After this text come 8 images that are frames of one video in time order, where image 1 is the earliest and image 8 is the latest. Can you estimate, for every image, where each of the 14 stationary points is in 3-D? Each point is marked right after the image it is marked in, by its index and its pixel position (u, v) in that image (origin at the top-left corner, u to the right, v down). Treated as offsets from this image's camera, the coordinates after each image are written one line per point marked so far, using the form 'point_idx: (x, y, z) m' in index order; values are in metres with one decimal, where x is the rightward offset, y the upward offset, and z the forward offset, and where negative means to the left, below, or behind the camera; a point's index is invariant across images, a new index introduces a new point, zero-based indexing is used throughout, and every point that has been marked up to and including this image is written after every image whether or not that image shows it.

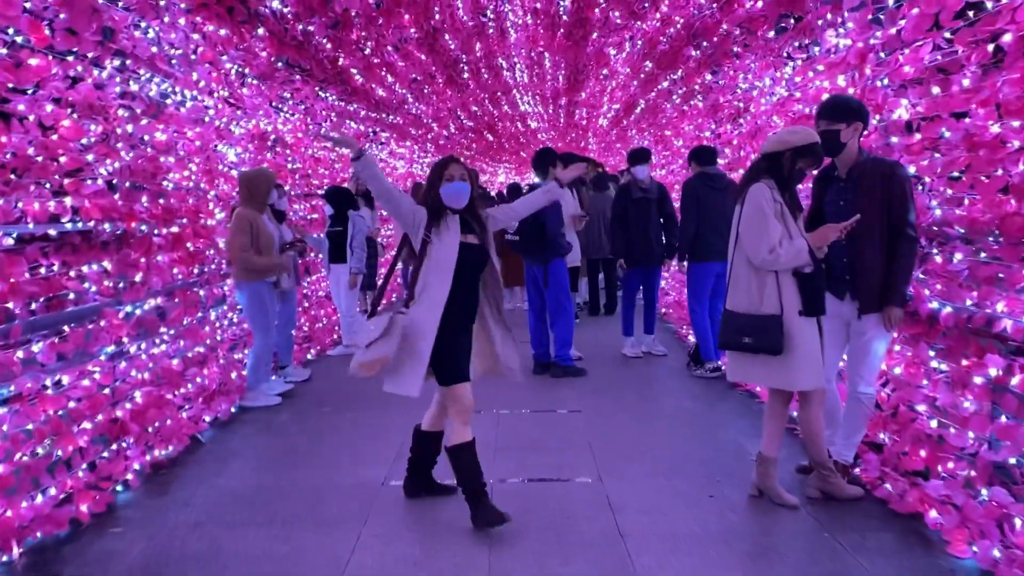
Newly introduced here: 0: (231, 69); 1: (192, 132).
0: (-1.7, +1.4, +5.4) m
1: (-1.8, +0.9, +4.8) m
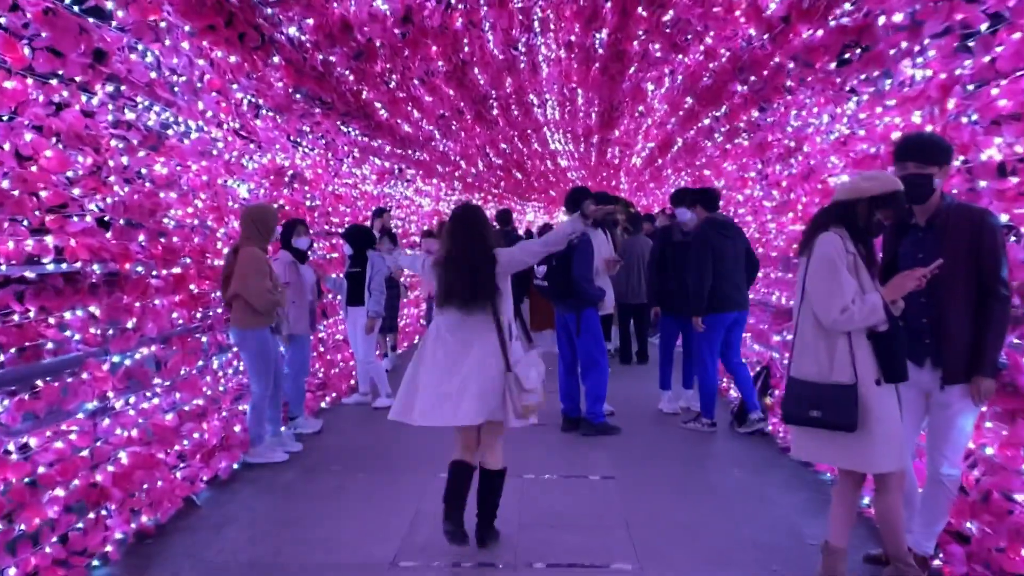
0: (-1.5, +1.1, +5.1) m
1: (-1.6, +0.6, +4.5) m
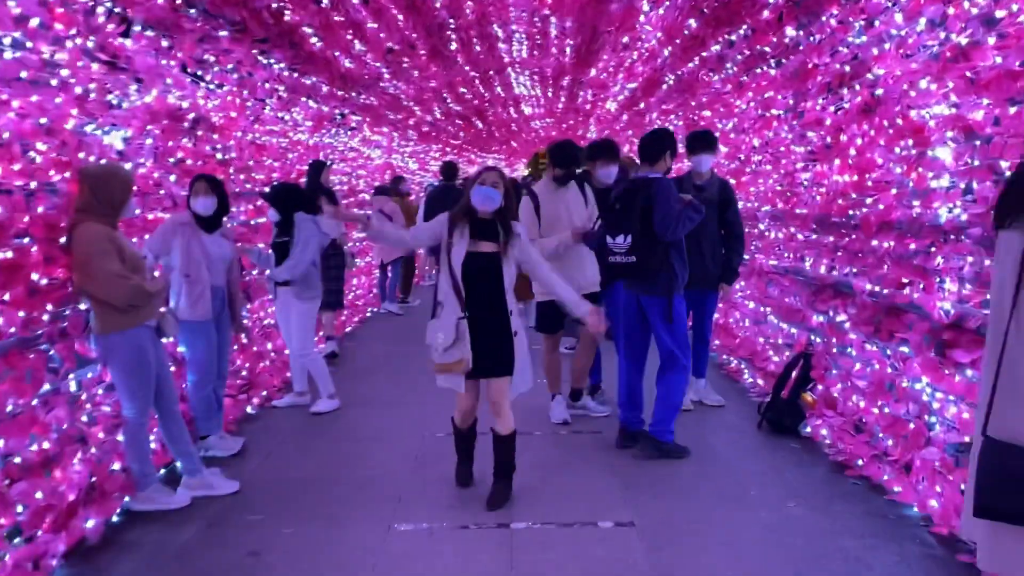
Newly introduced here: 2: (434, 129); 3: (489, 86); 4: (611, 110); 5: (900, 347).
0: (-1.7, +1.1, +3.6) m
1: (-1.7, +0.6, +3.0) m
2: (-1.1, +2.3, +12.5) m
3: (-0.3, +2.8, +11.9) m
4: (+1.3, +2.3, +11.1) m
5: (+1.7, -0.3, +3.8) m
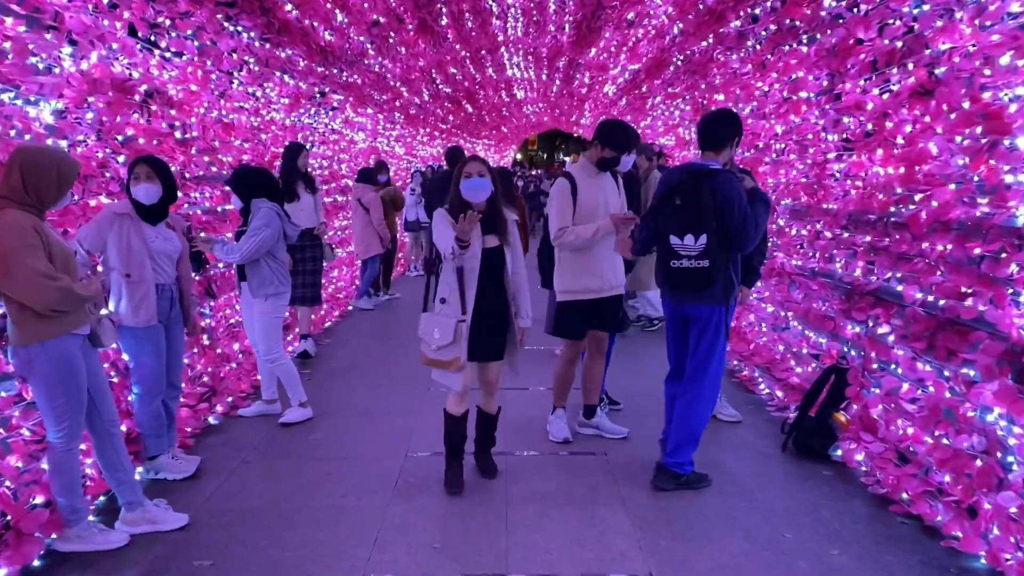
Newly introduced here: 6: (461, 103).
0: (-1.7, +1.1, +3.0) m
1: (-1.7, +0.6, +2.4) m
2: (-1.2, +2.4, +11.9) m
3: (-0.4, +2.9, +11.3) m
4: (+1.2, +2.3, +10.6) m
5: (+1.7, -0.3, +3.2) m
6: (-0.8, +2.7, +13.1) m
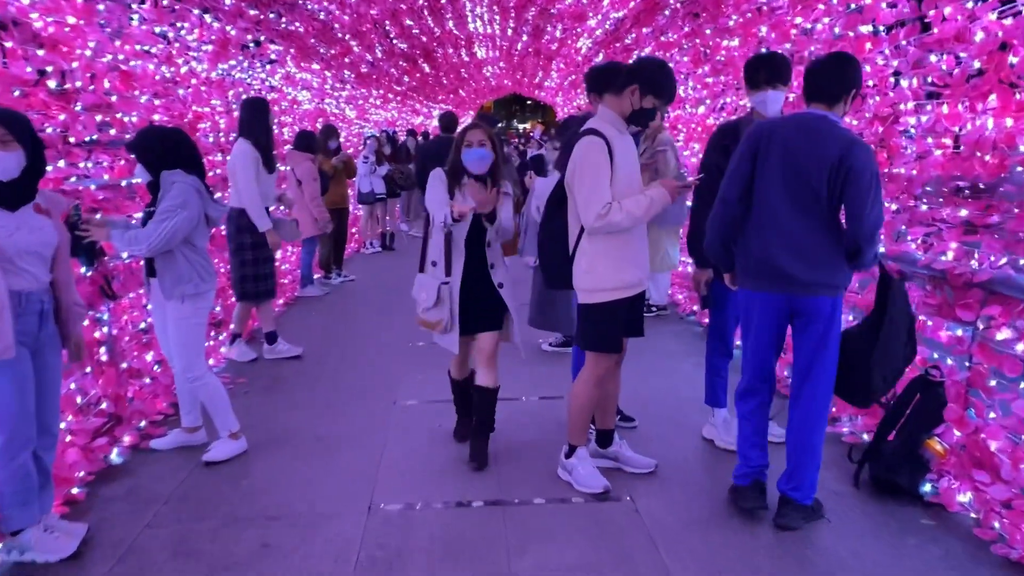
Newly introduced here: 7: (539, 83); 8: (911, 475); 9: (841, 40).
0: (-1.6, +1.1, +1.9) m
1: (-1.6, +0.6, +1.3) m
2: (-1.7, +2.6, +10.7) m
3: (-0.8, +3.1, +10.1) m
4: (+0.8, +2.6, +9.5) m
5: (+1.7, -0.3, +2.3) m
6: (-1.3, +3.1, +11.9) m
7: (+0.5, +4.0, +17.0) m
8: (+1.5, -0.7, +3.2) m
9: (+1.5, +1.1, +4.0) m
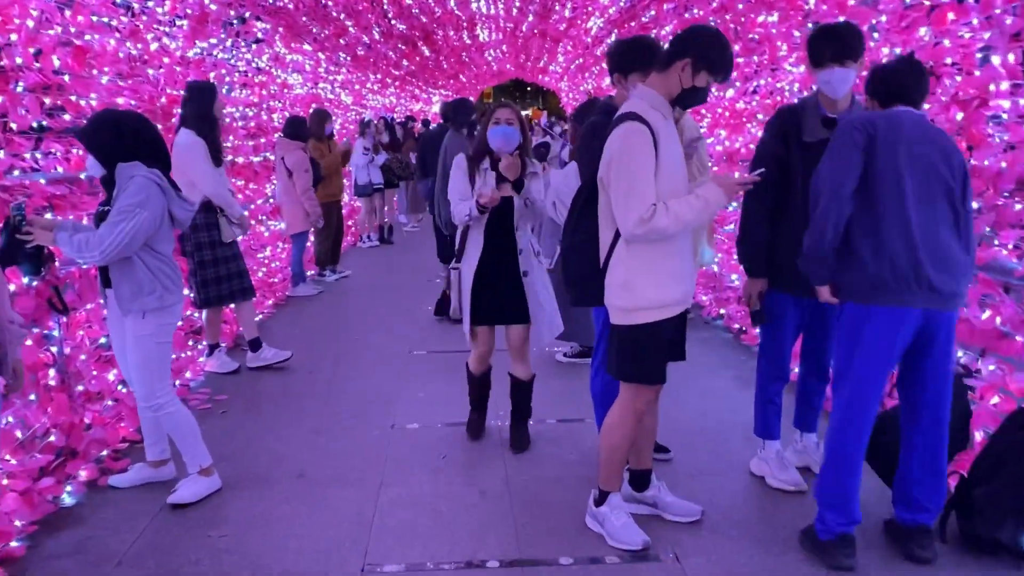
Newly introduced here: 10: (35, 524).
0: (-1.6, +1.0, +1.3) m
1: (-1.5, +0.5, +0.7) m
2: (-1.6, +2.7, +10.1) m
3: (-0.8, +3.2, +9.5) m
4: (+0.9, +2.6, +8.9) m
5: (+1.8, -0.4, +1.7) m
6: (-1.2, +3.1, +11.3) m
7: (+0.6, +4.1, +16.4) m
8: (+1.5, -0.7, +2.7) m
9: (+1.6, +1.1, +3.4) m
10: (-1.6, -0.8, +3.0) m
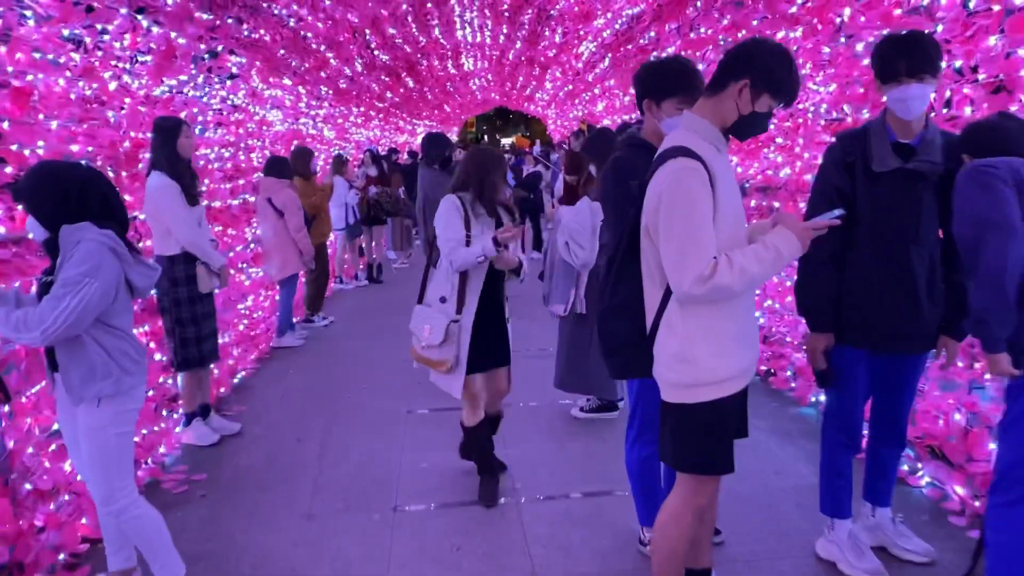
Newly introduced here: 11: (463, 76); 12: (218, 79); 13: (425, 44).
0: (-1.5, +0.8, +0.8) m
1: (-1.4, +0.3, +0.2) m
2: (-1.7, +2.2, +9.6) m
3: (-0.9, +2.7, +9.1) m
4: (+0.8, +2.3, +8.5) m
5: (+1.9, -0.5, +1.3) m
6: (-1.4, +2.6, +10.9) m
7: (+0.3, +3.5, +16.0) m
8: (+1.6, -0.9, +2.2) m
9: (+1.6, +0.9, +3.0) m
10: (-1.5, -1.0, +2.4) m
11: (-0.8, +3.4, +14.1) m
12: (-1.9, +1.3, +5.5) m
13: (-1.0, +2.8, +10.0) m
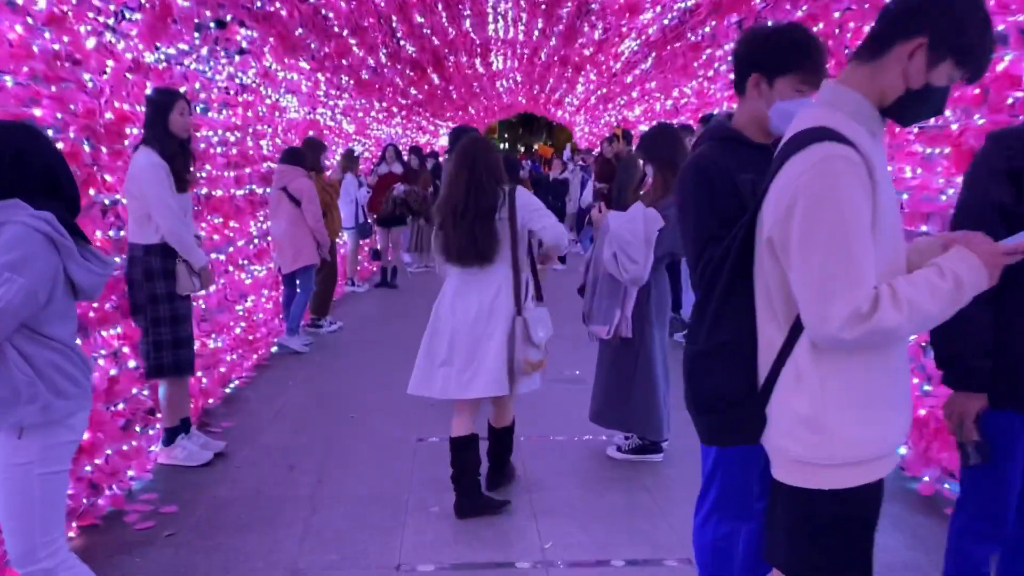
0: (-1.4, +0.8, +0.2) m
1: (-1.3, +0.3, -0.4) m
2: (-1.4, +2.2, +9.1) m
3: (-0.5, +2.7, +8.5) m
4: (+1.1, +2.1, +7.9) m
5: (+1.9, -0.6, +0.6) m
6: (-1.0, +2.6, +10.3) m
7: (+0.8, +3.3, +15.4) m
8: (+1.7, -1.0, +1.5) m
9: (+1.8, +0.8, +2.4) m
10: (-1.4, -1.0, +1.8) m
11: (-0.3, +3.3, +13.5) m
12: (-1.6, +1.3, +5.0) m
13: (-0.6, +2.7, +9.4) m
